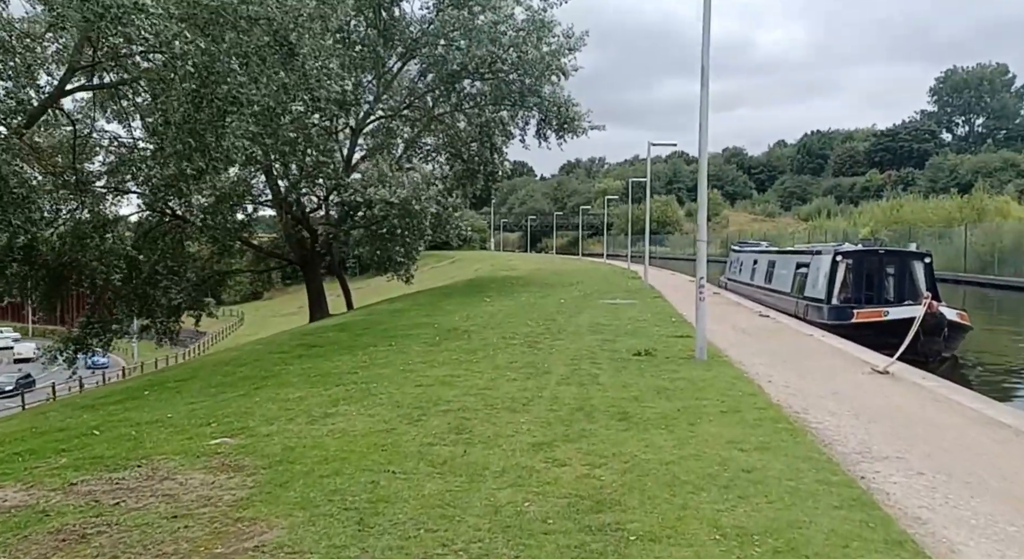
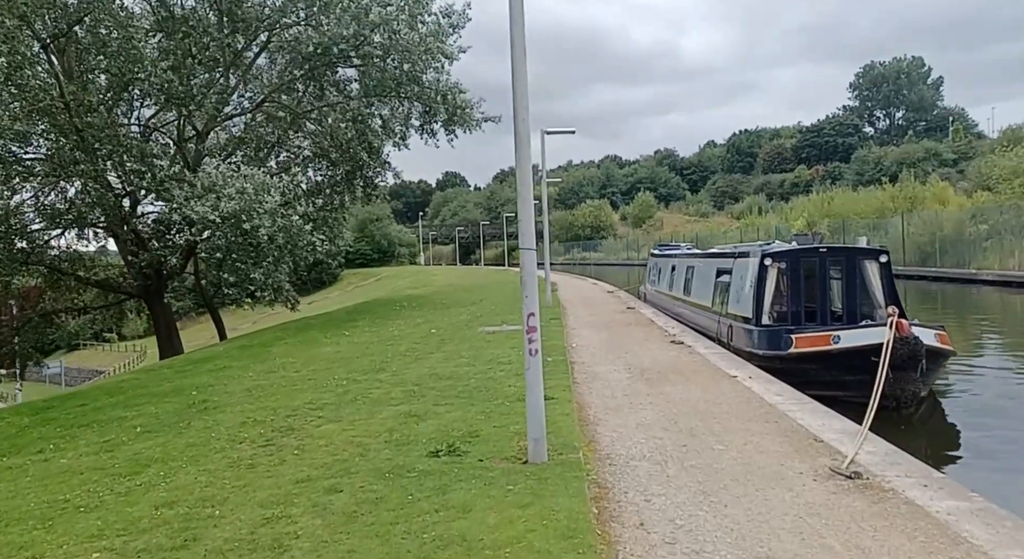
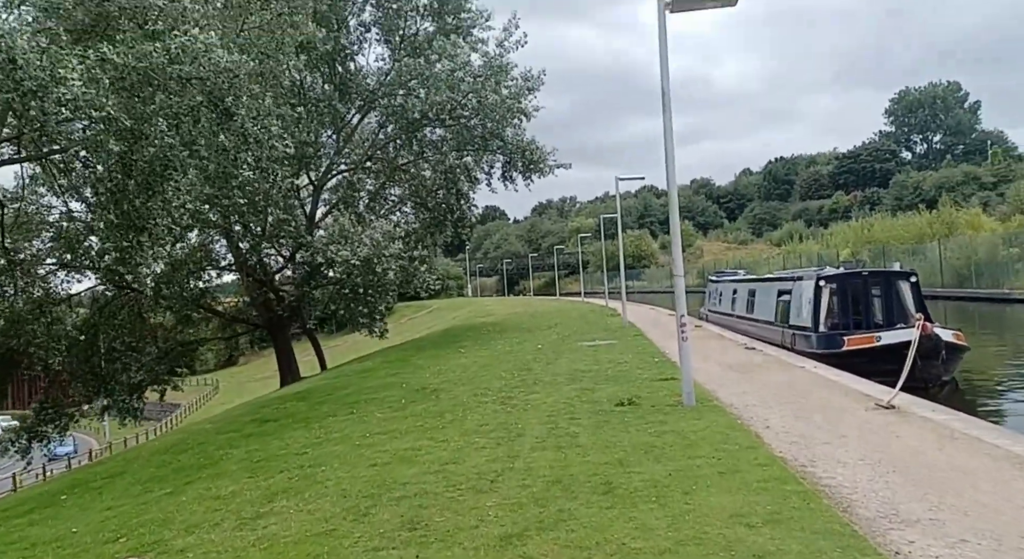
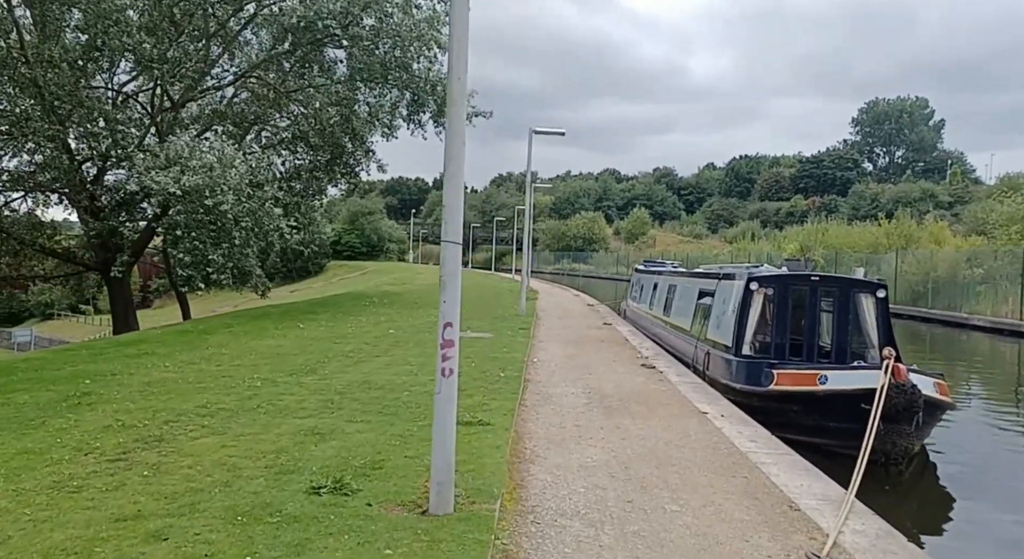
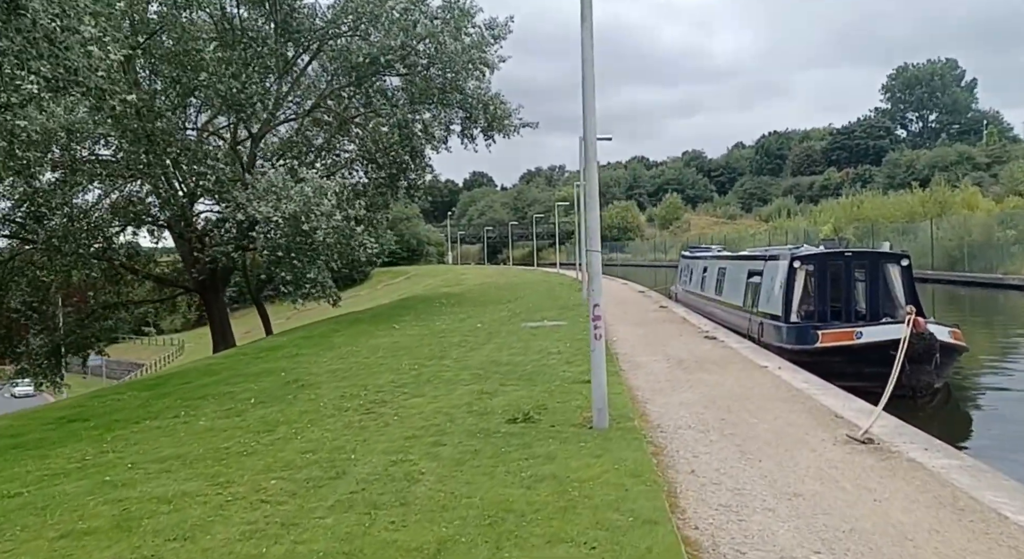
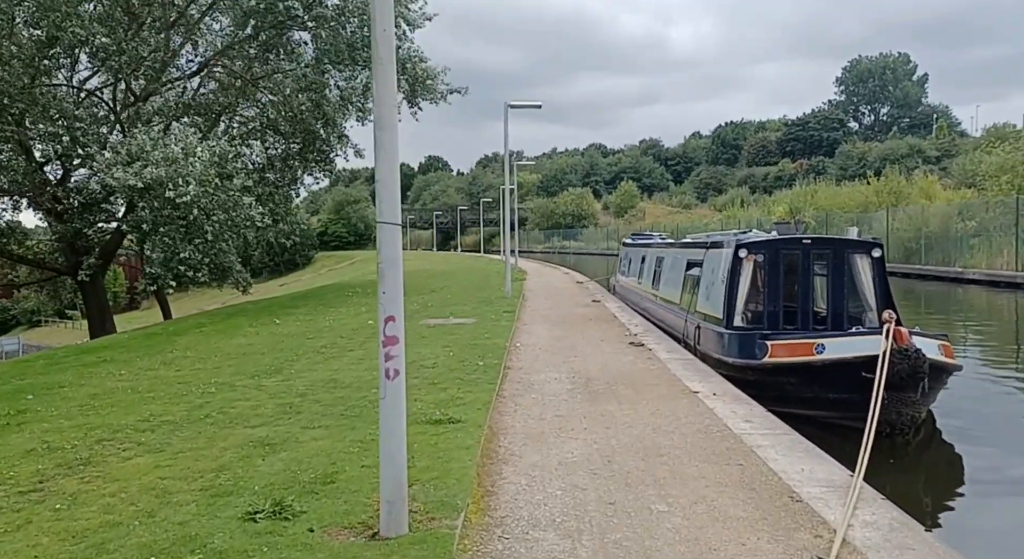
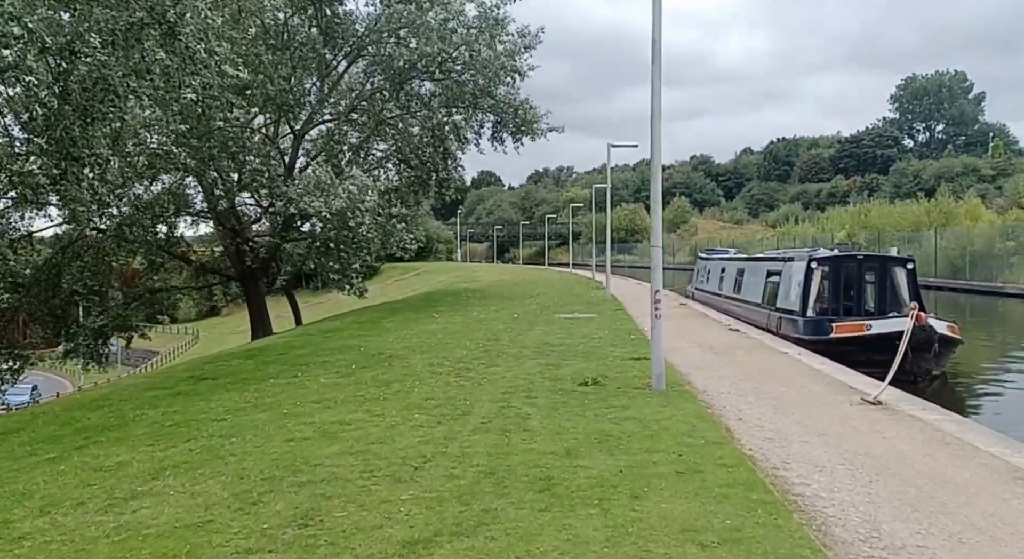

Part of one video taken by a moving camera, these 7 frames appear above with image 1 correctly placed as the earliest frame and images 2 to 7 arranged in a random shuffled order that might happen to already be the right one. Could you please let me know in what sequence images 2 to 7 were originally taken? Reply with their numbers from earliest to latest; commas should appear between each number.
3, 7, 5, 2, 4, 6
